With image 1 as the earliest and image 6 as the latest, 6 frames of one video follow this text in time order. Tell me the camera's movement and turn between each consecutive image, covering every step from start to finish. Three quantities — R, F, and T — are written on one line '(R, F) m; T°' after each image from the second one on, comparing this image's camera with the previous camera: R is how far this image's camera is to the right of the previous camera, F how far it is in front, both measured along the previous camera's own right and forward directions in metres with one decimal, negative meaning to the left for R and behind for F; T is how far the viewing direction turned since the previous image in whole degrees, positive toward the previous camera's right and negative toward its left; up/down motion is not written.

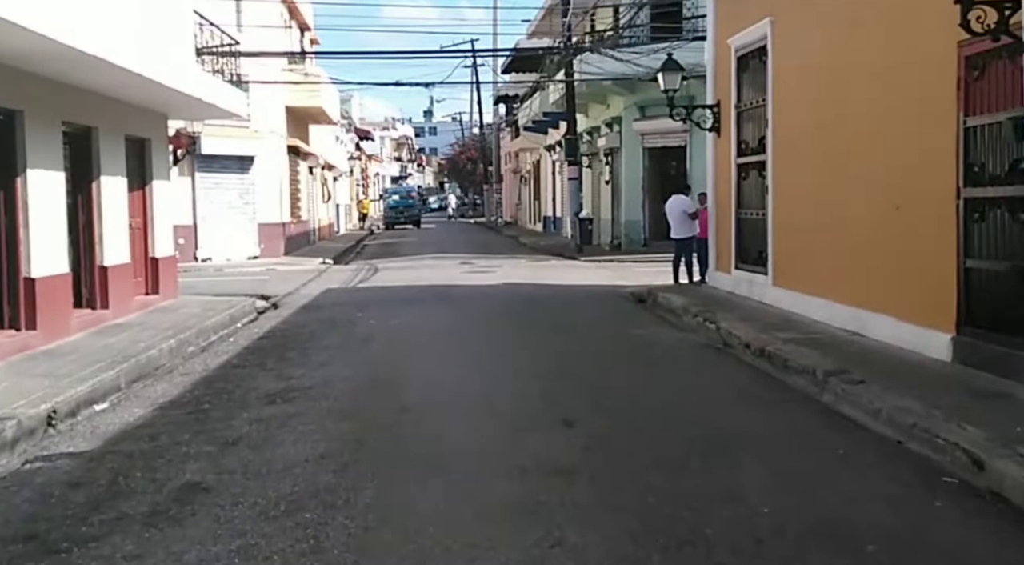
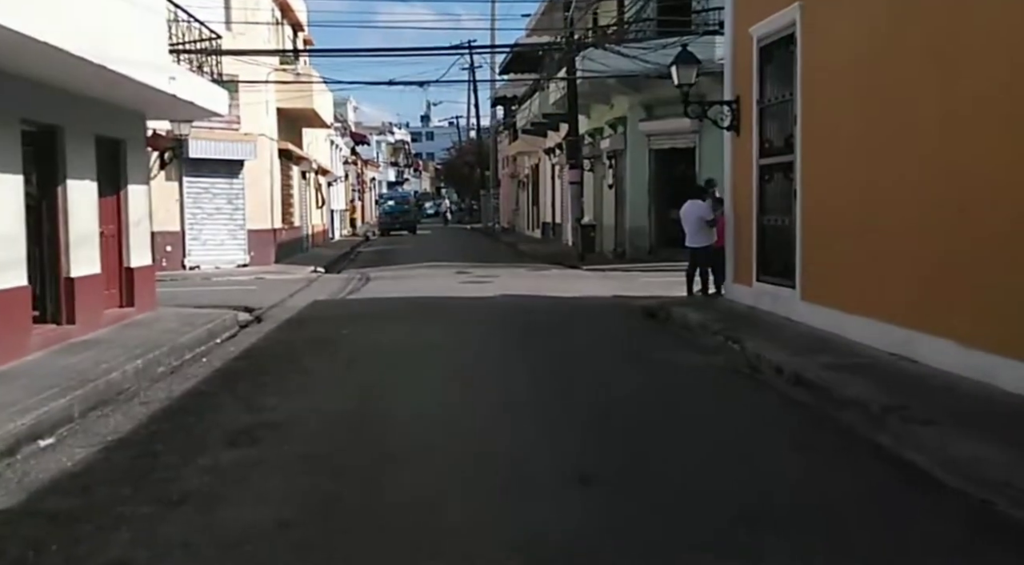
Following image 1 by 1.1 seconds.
(-0.1, +1.3) m; 0°
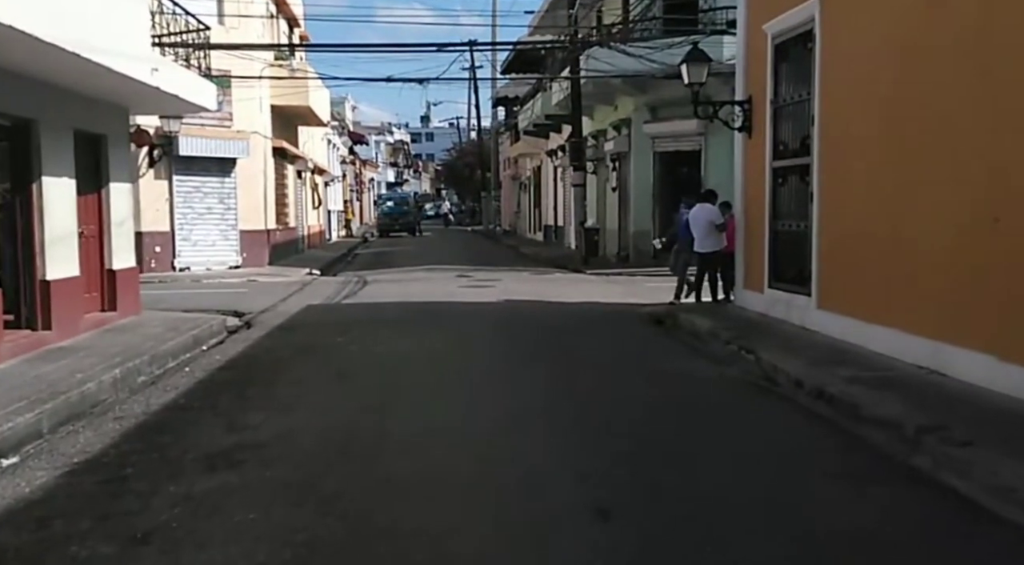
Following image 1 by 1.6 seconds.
(-0.1, +0.7) m; 0°
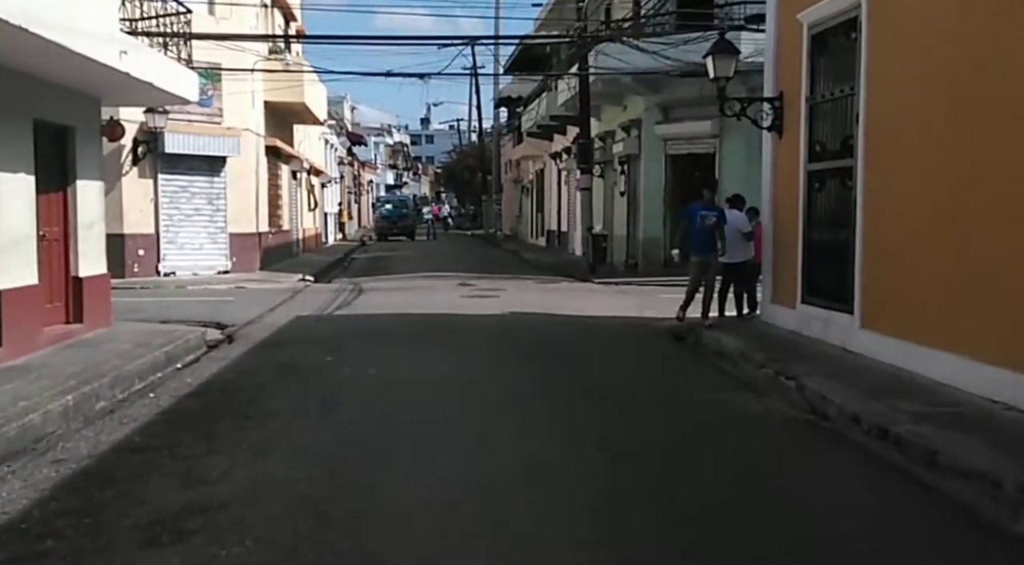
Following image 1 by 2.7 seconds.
(-0.1, +1.5) m; 0°
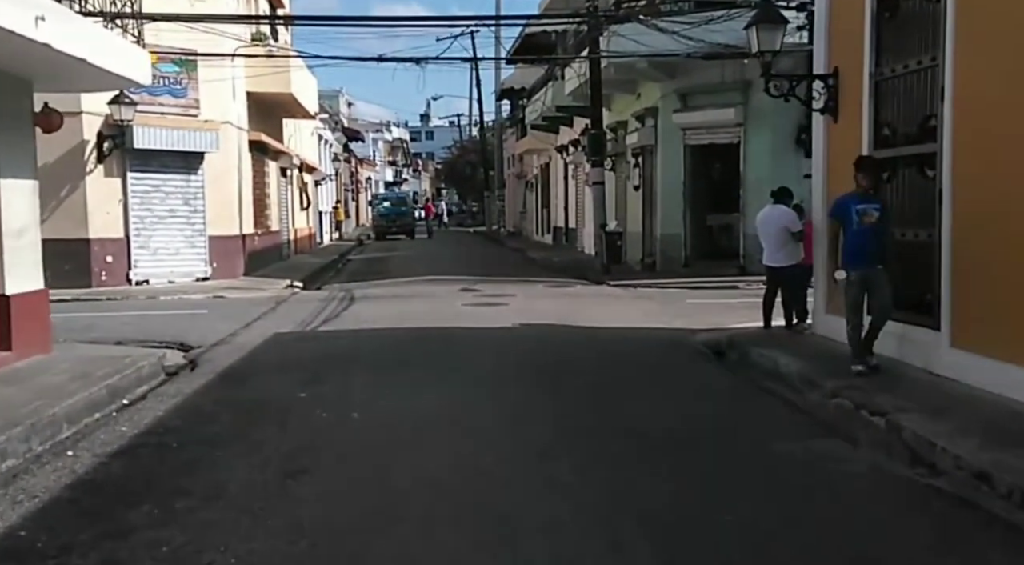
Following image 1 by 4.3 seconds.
(-0.1, +2.3) m; 0°
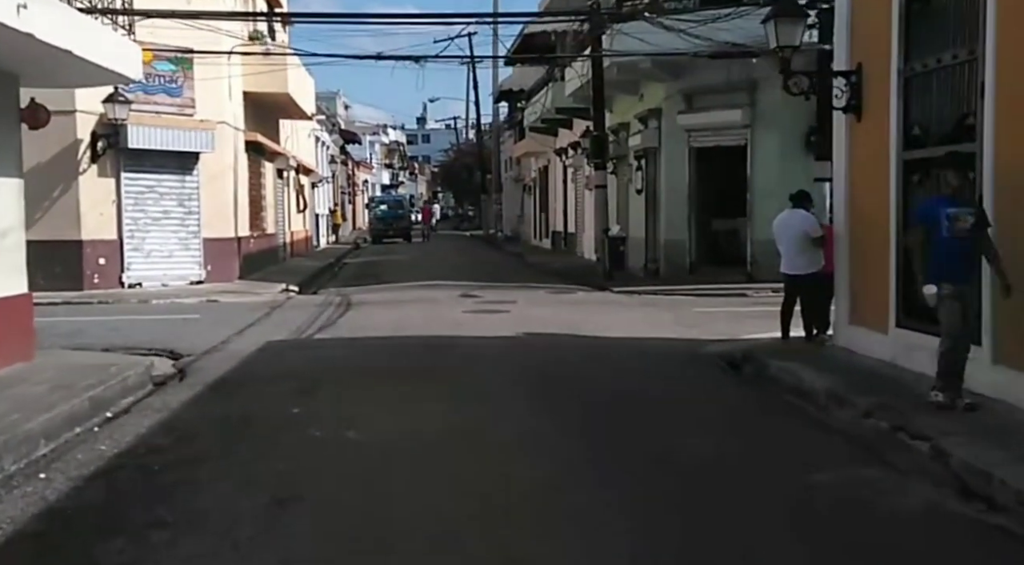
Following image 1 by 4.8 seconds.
(-0.1, +0.6) m; 0°
